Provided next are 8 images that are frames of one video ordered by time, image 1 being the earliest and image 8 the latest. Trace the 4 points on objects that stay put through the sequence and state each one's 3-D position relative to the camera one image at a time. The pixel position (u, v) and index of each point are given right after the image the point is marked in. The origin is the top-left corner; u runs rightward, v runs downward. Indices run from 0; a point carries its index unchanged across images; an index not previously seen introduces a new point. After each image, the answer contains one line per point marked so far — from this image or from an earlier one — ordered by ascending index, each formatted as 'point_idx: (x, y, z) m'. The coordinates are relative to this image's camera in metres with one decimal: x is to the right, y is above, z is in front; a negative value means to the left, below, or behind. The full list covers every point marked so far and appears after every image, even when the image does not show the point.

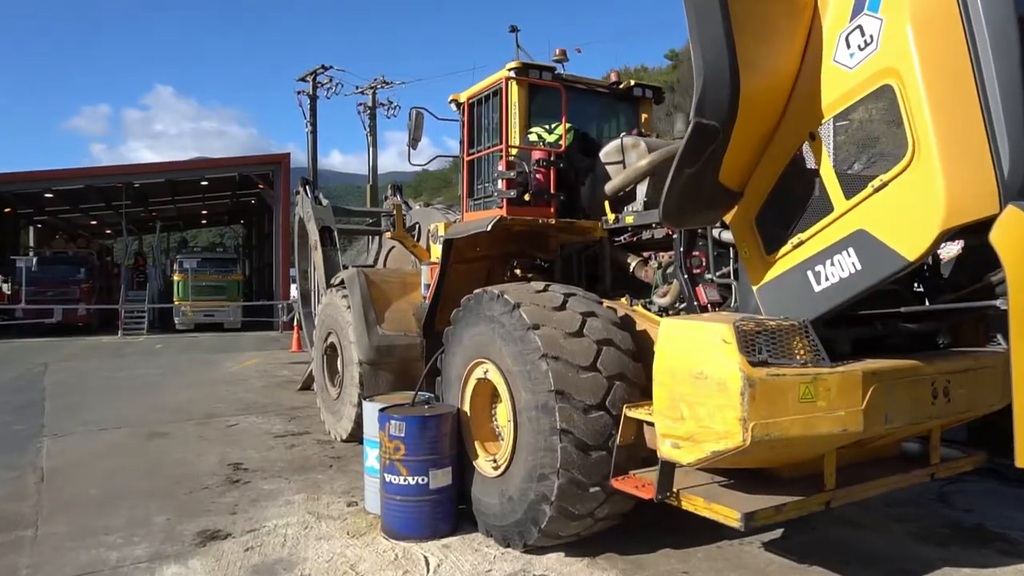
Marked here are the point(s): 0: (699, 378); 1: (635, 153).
0: (+0.9, -0.5, +3.5) m
1: (+1.0, +1.1, +5.6) m
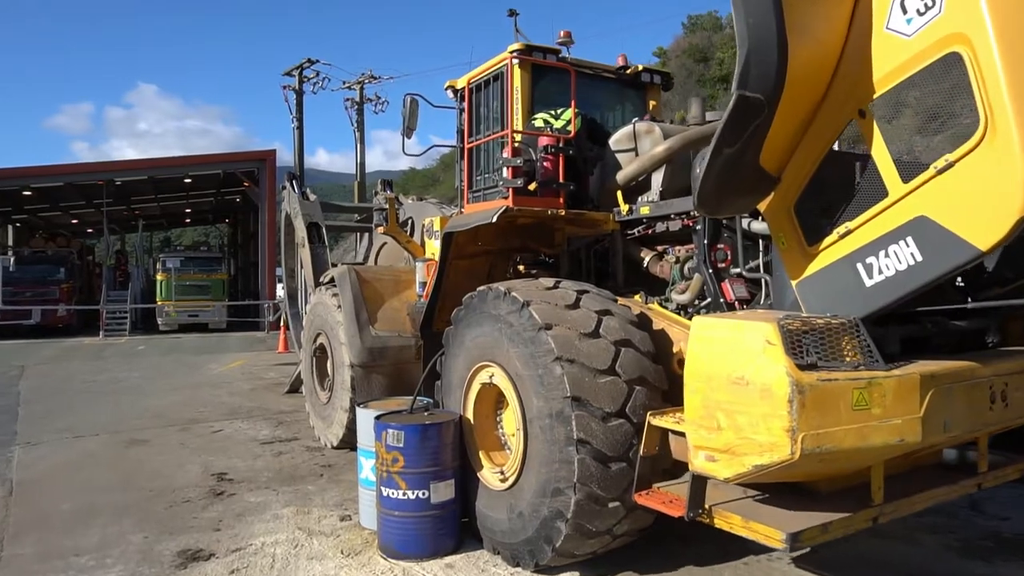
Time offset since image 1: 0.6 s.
0: (+1.0, -0.4, +3.2) m
1: (+1.0, +1.1, +5.2) m
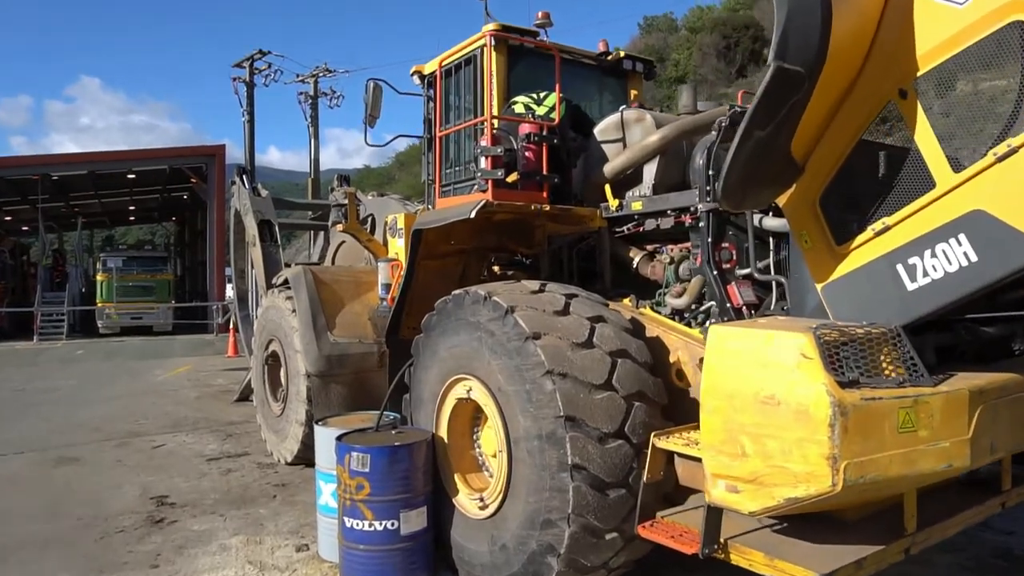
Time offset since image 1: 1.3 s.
0: (+1.0, -0.5, +2.7) m
1: (+0.9, +1.1, +4.7) m
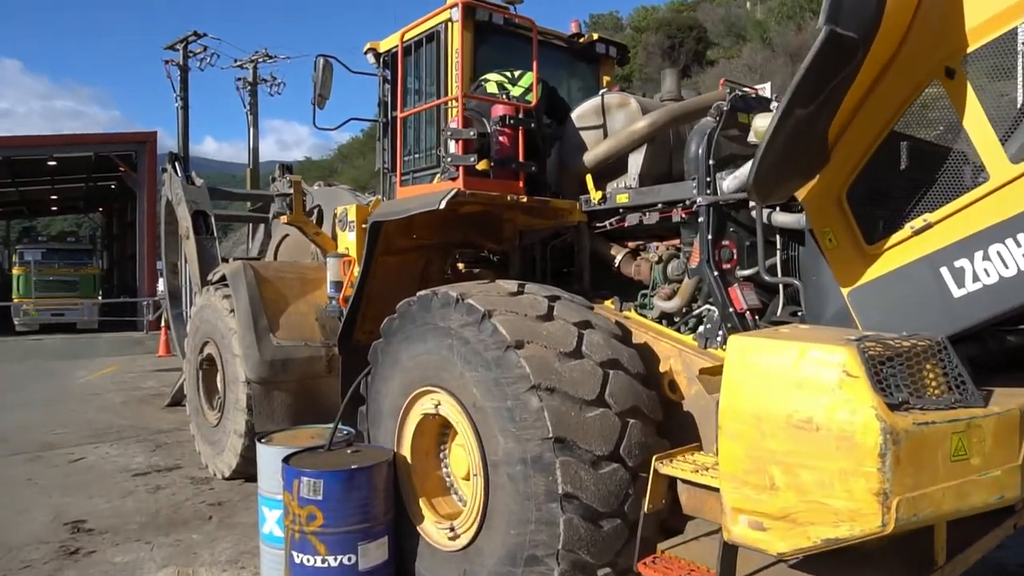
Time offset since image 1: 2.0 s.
0: (+1.0, -0.5, +2.3) m
1: (+0.7, +1.1, +4.3) m
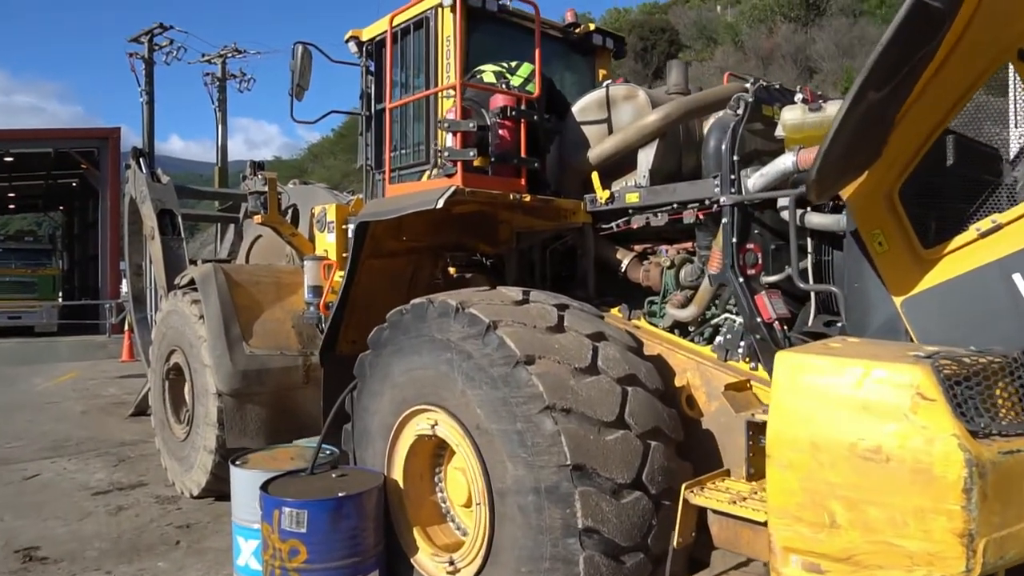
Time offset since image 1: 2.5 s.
0: (+1.1, -0.5, +2.1) m
1: (+0.7, +1.1, +4.0) m
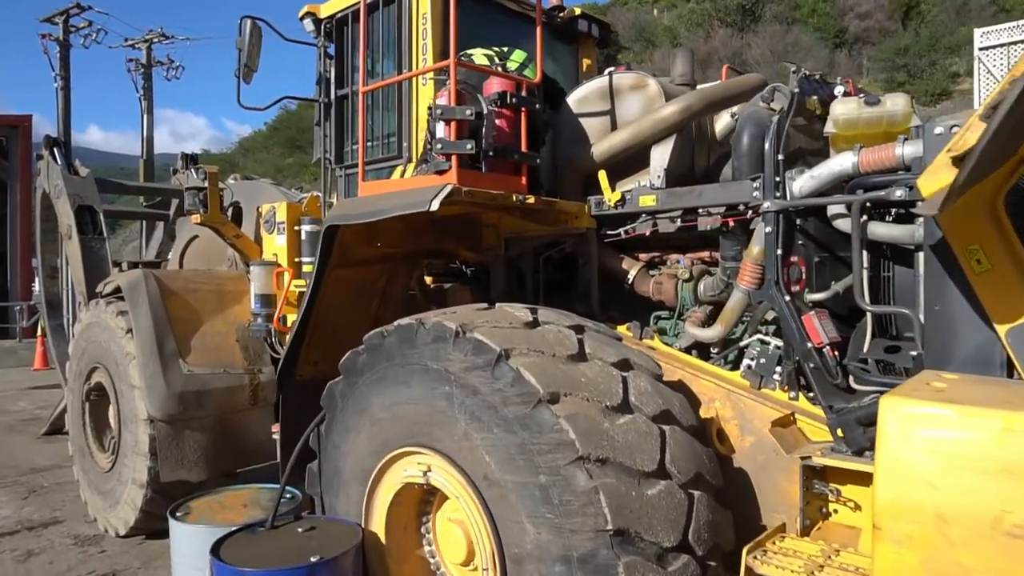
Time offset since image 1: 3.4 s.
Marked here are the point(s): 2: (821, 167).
0: (+1.2, -0.6, +1.6) m
1: (+0.6, +1.0, +3.6) m
2: (+1.2, +0.5, +2.7) m
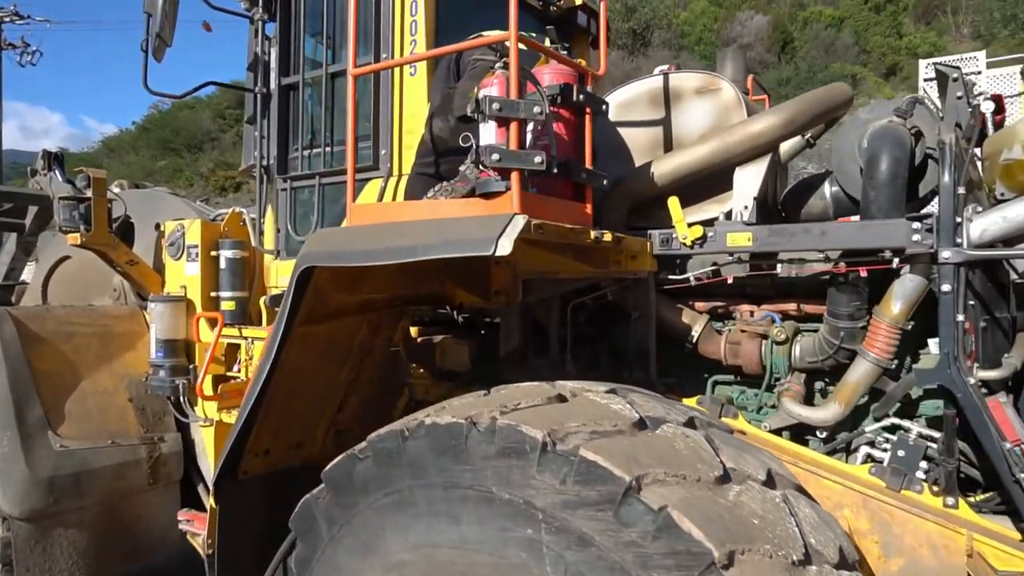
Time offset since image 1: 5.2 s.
0: (+1.6, -0.8, +1.0) m
1: (+0.8, +0.7, +2.8) m
2: (+1.5, +0.2, +2.0) m
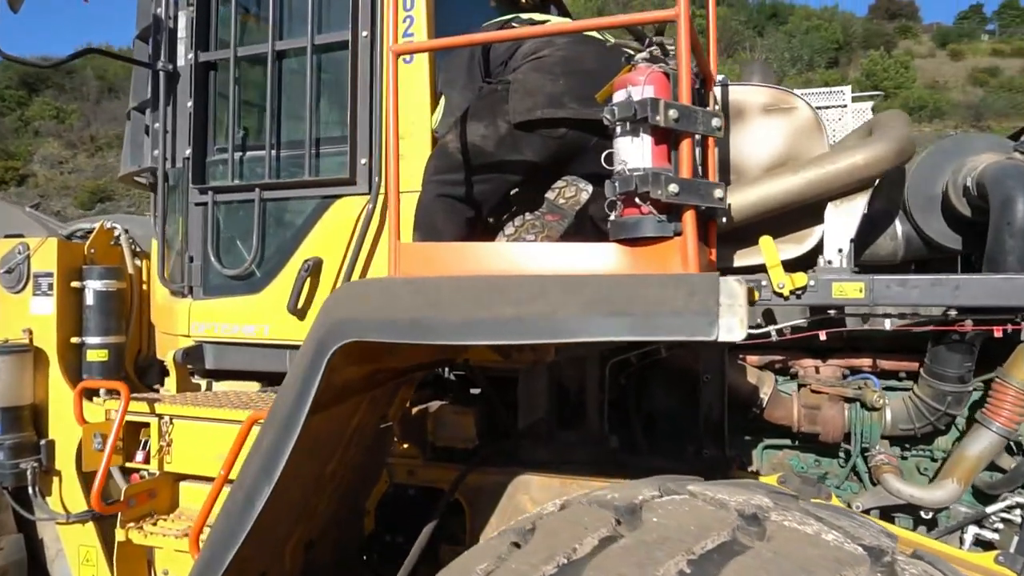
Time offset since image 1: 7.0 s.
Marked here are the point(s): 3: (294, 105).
0: (+2.2, -1.0, +0.8) m
1: (+0.9, +0.6, +2.4) m
2: (+1.8, +0.1, +1.8) m
3: (-0.8, +0.6, +2.5) m
